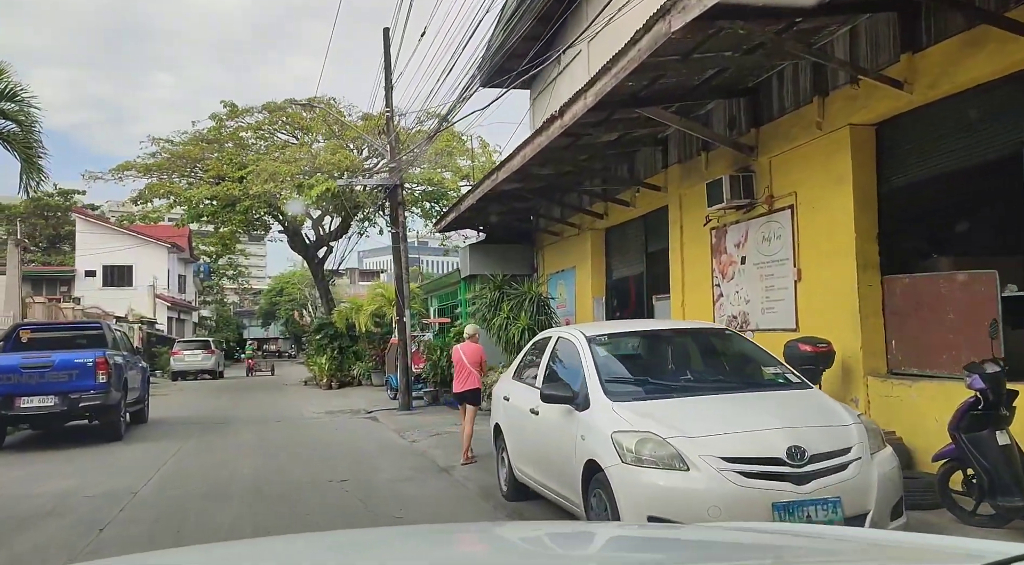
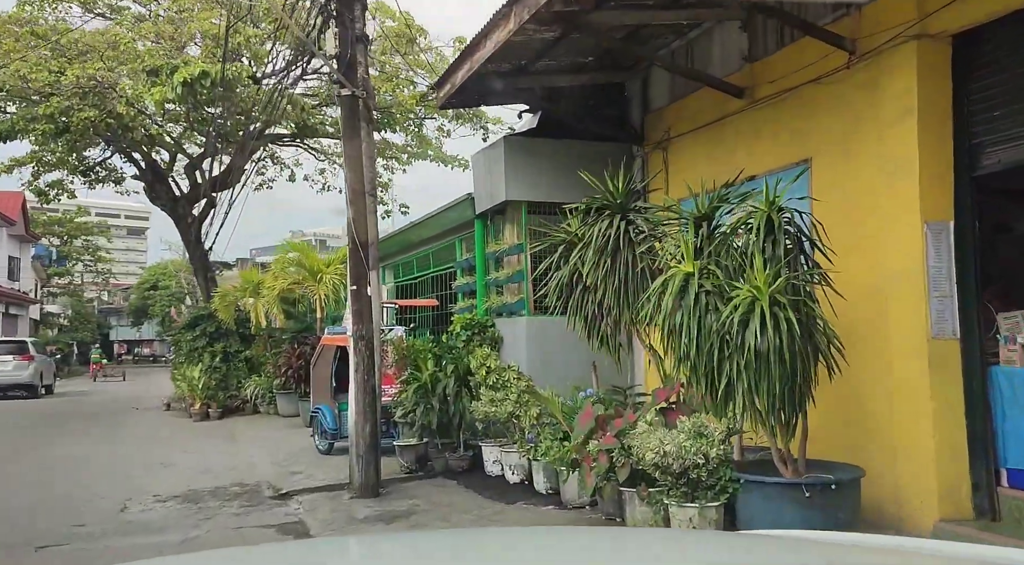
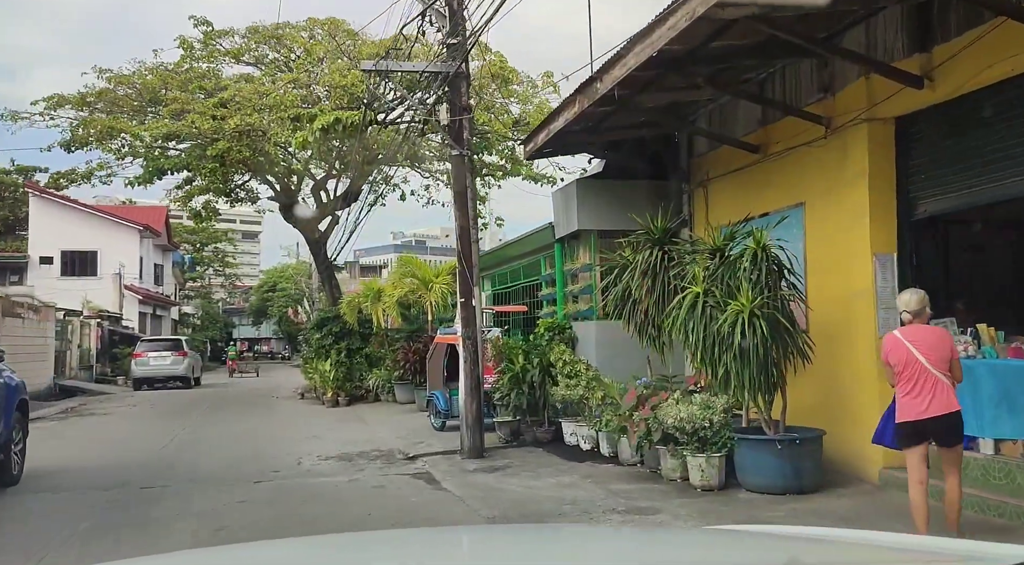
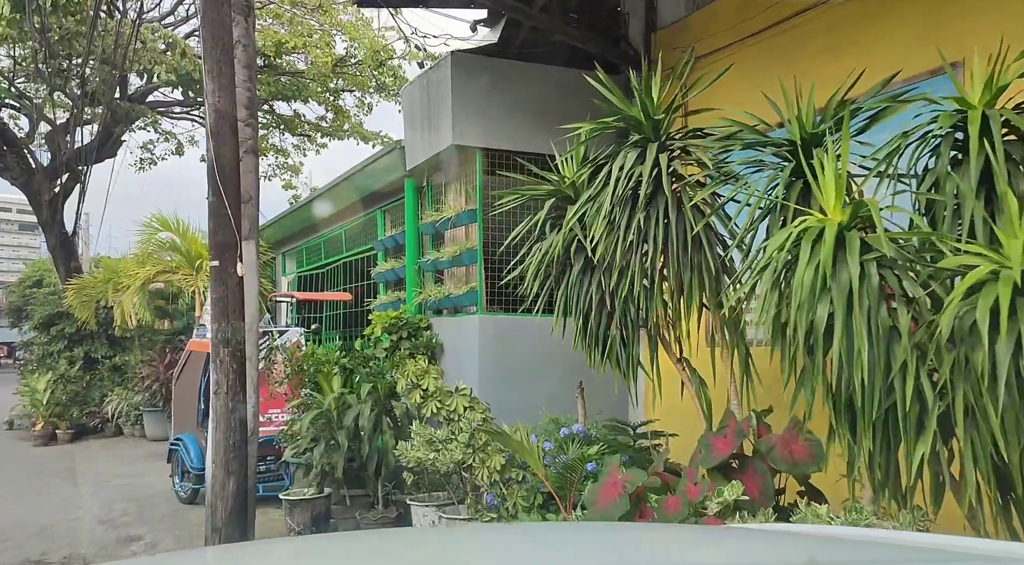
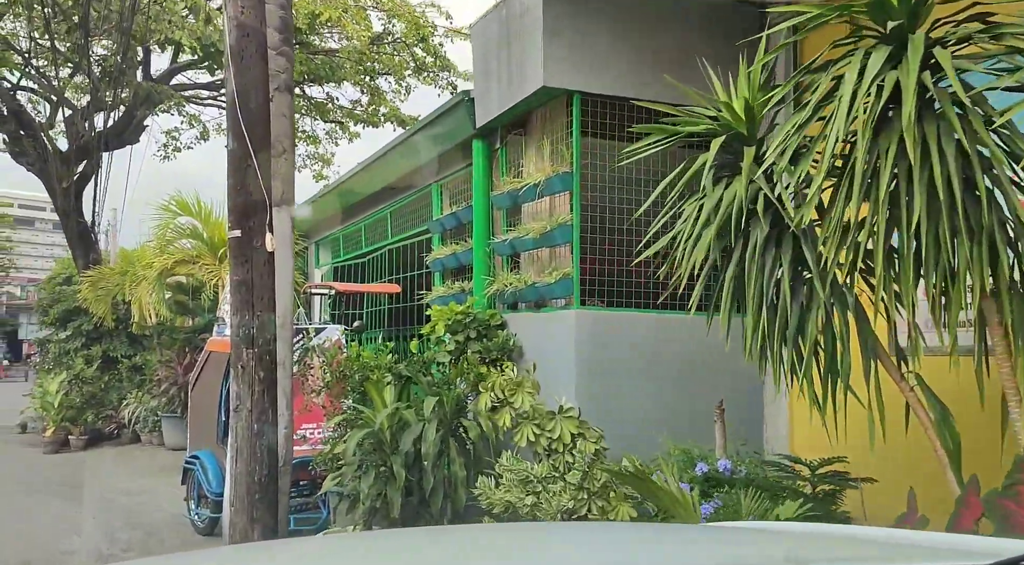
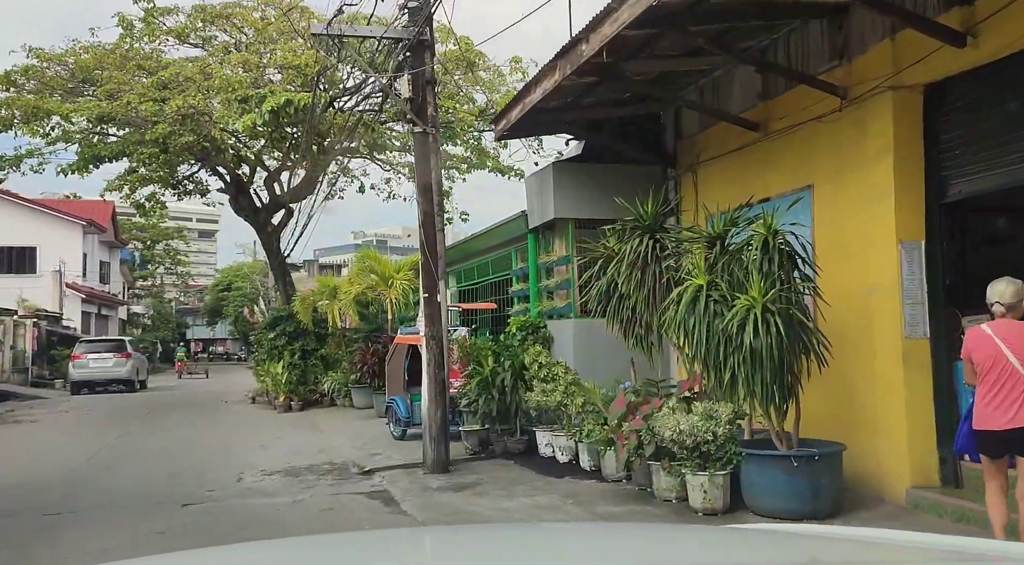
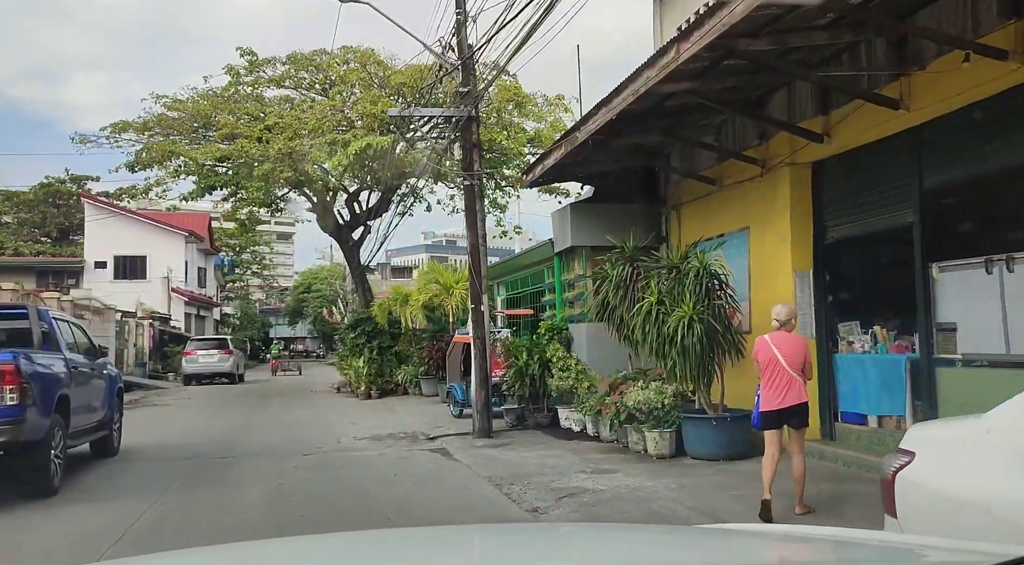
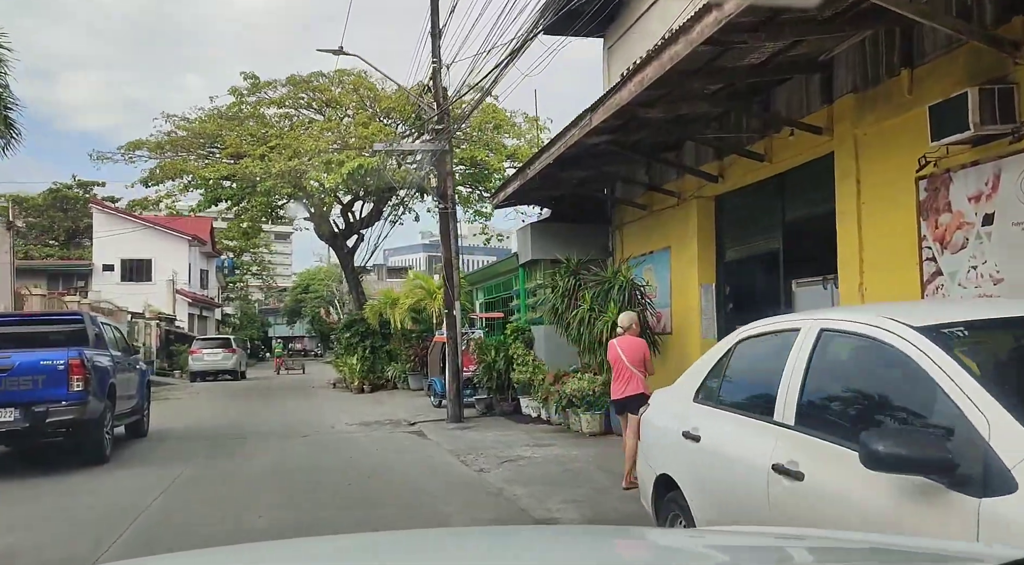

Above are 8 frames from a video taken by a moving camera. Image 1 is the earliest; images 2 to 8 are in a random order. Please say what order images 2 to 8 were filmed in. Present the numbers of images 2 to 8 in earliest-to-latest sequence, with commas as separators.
8, 7, 3, 6, 2, 4, 5
